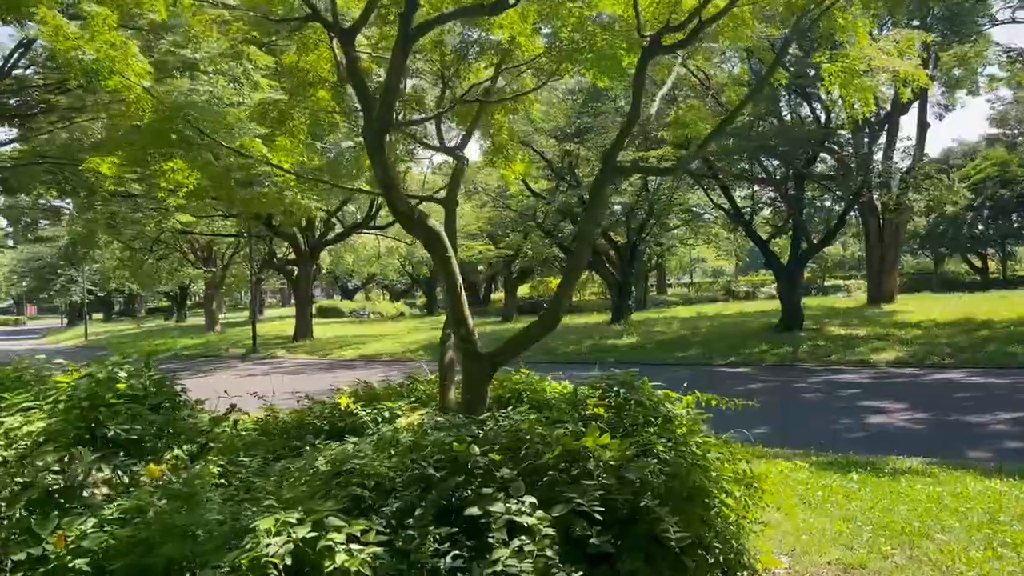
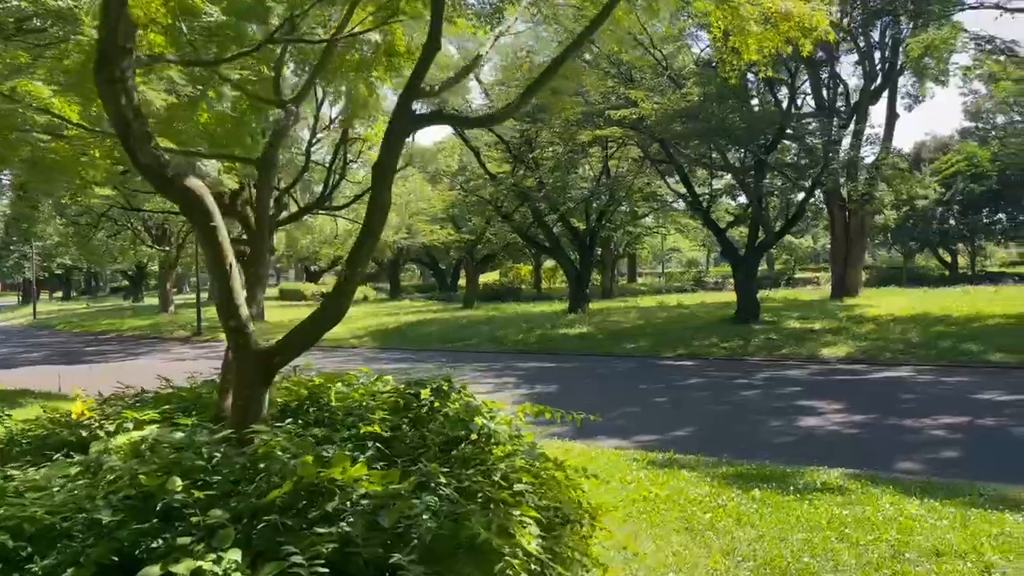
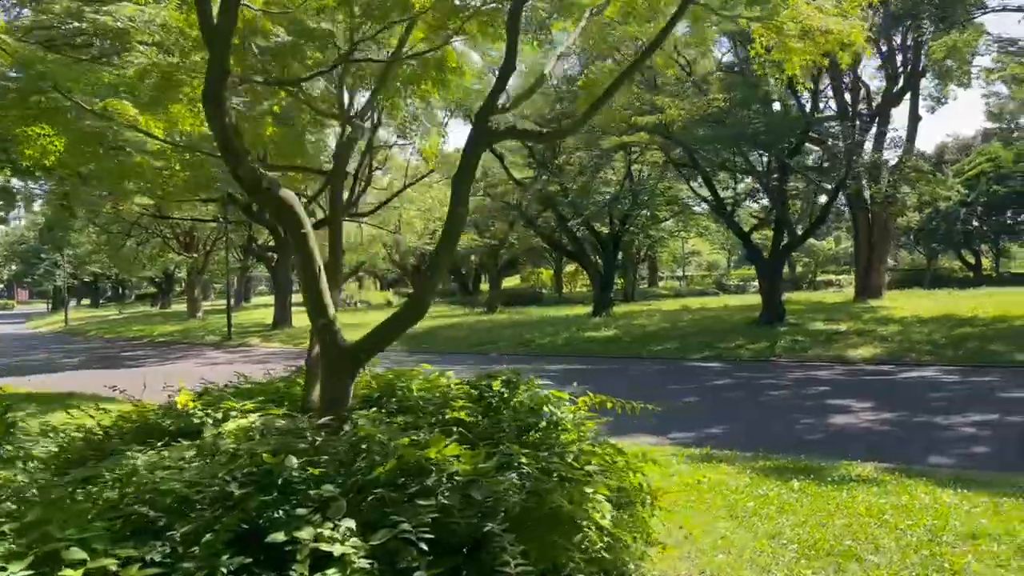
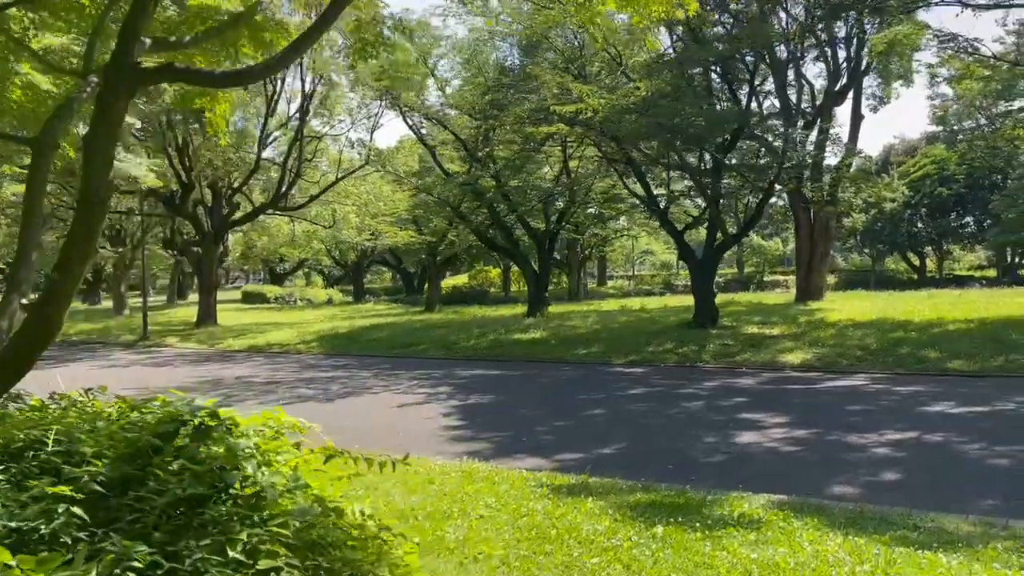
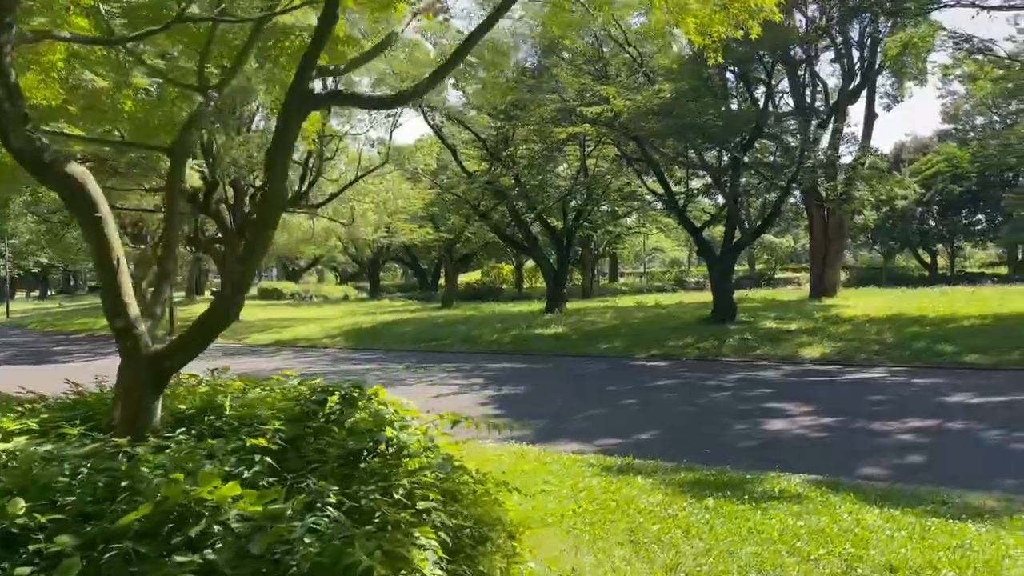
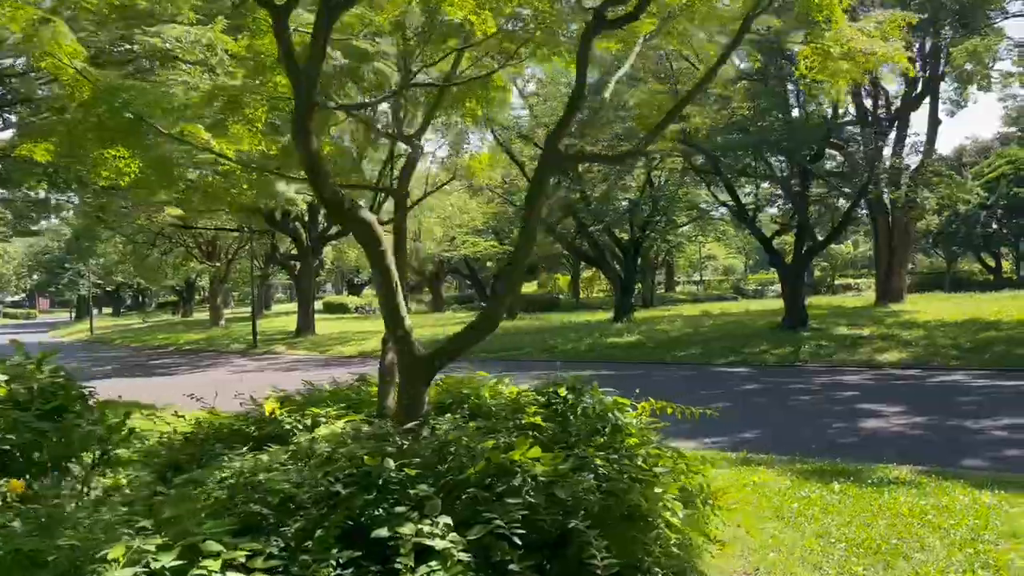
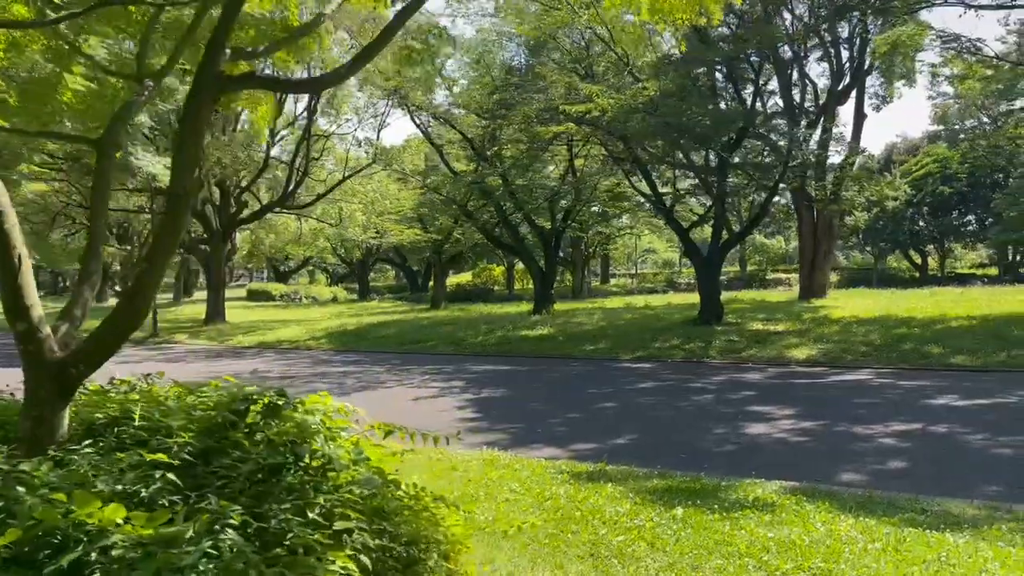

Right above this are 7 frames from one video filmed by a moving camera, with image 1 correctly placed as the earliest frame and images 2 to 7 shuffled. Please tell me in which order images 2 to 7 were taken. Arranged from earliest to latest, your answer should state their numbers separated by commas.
6, 3, 2, 5, 7, 4
